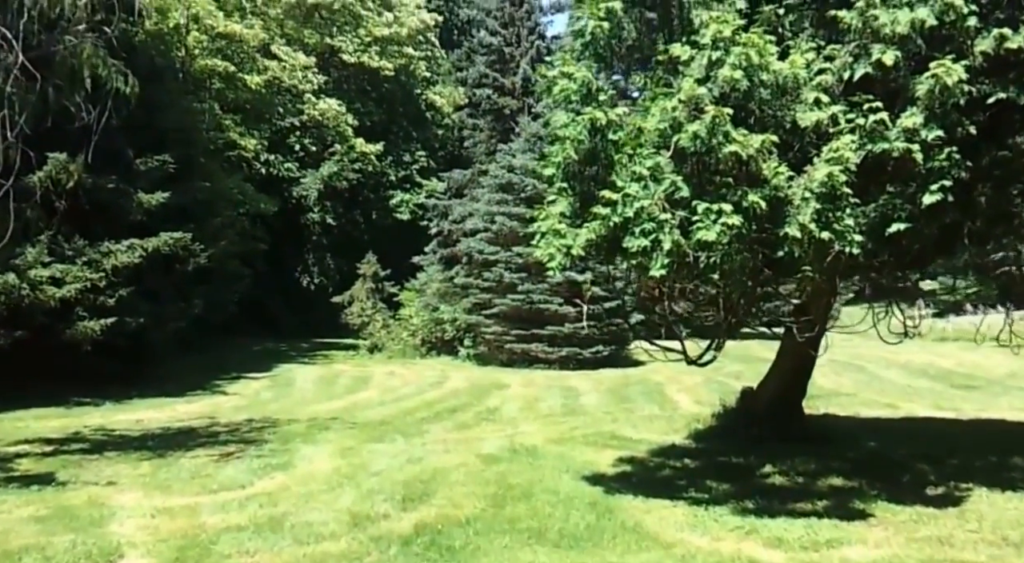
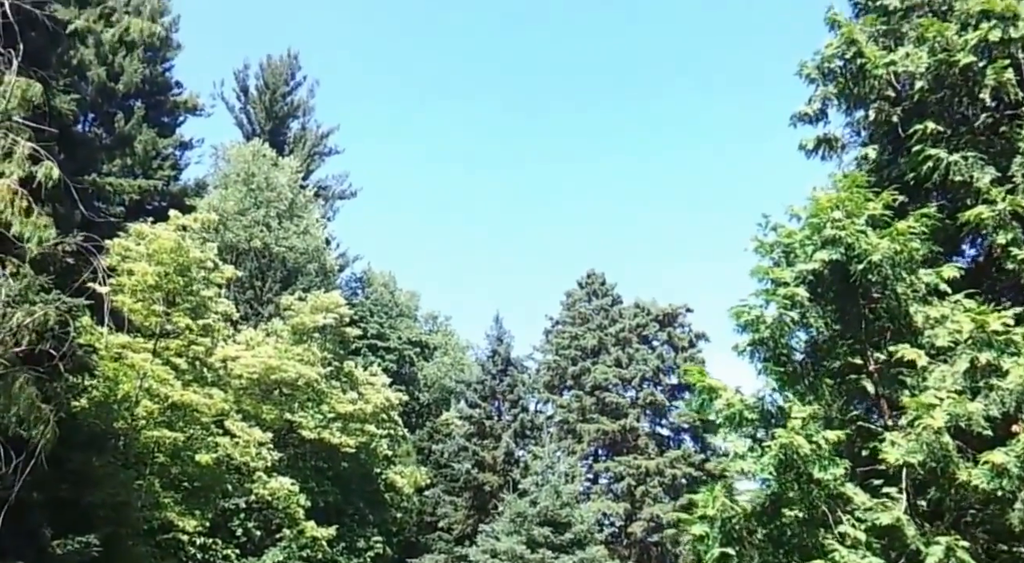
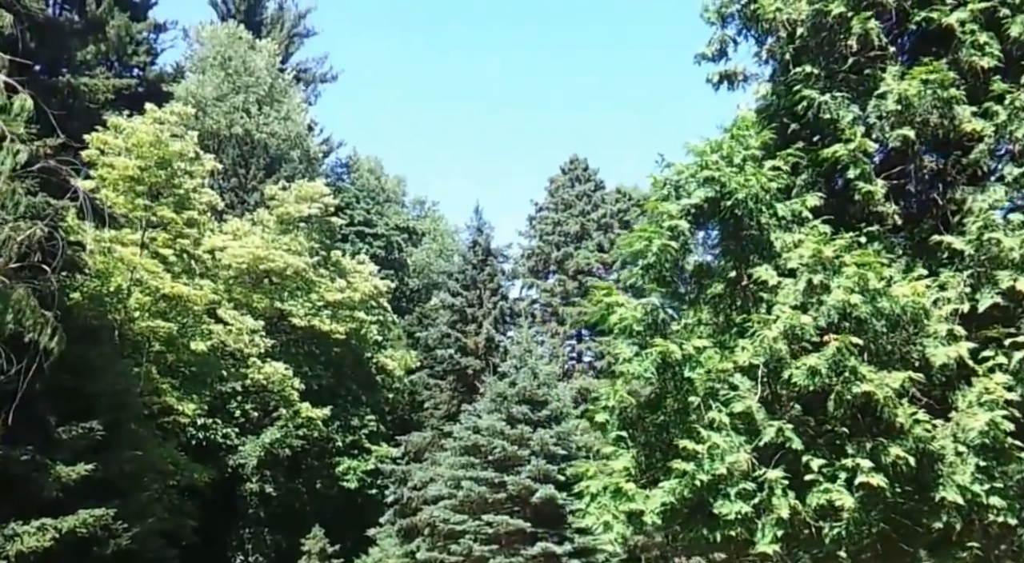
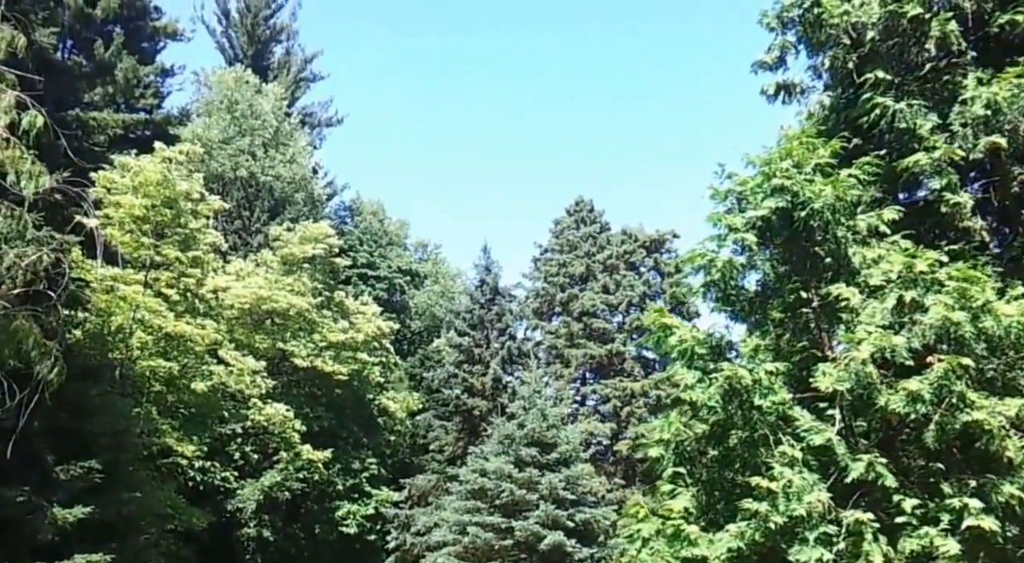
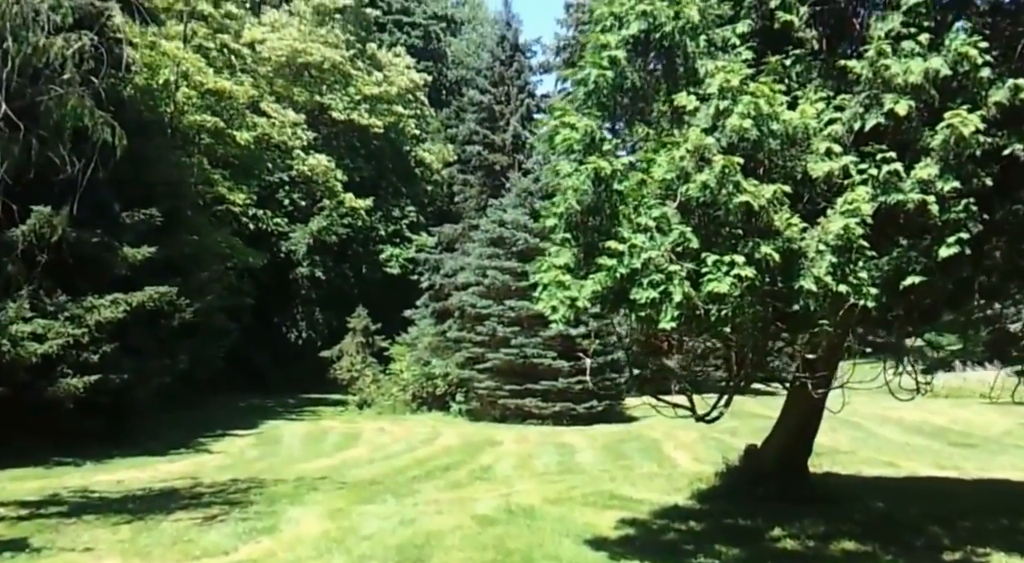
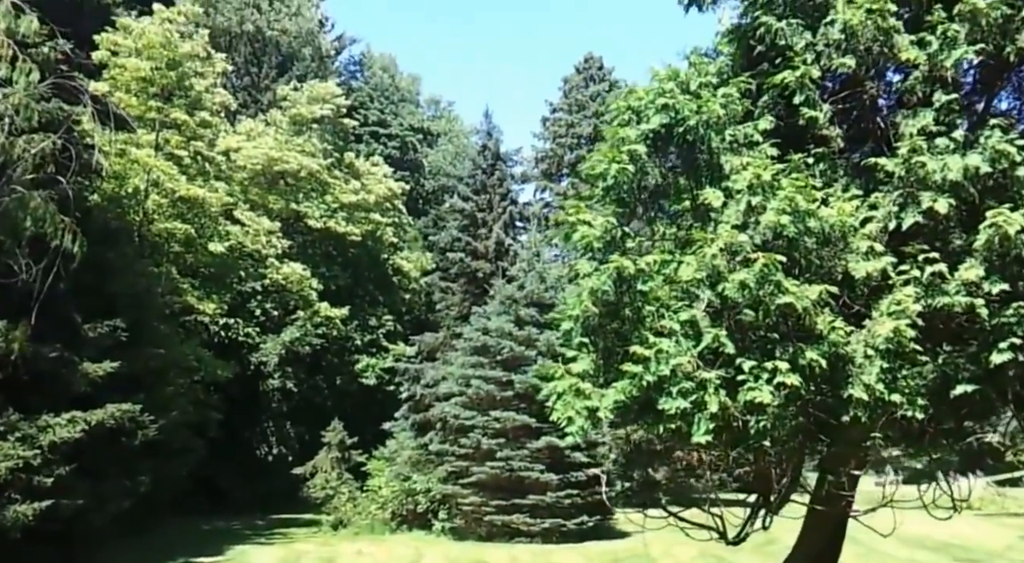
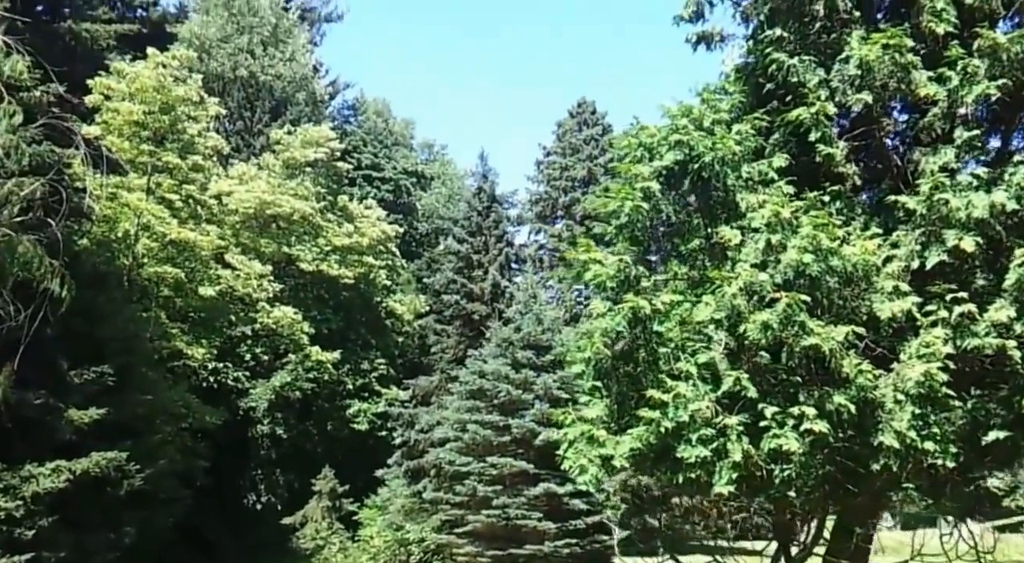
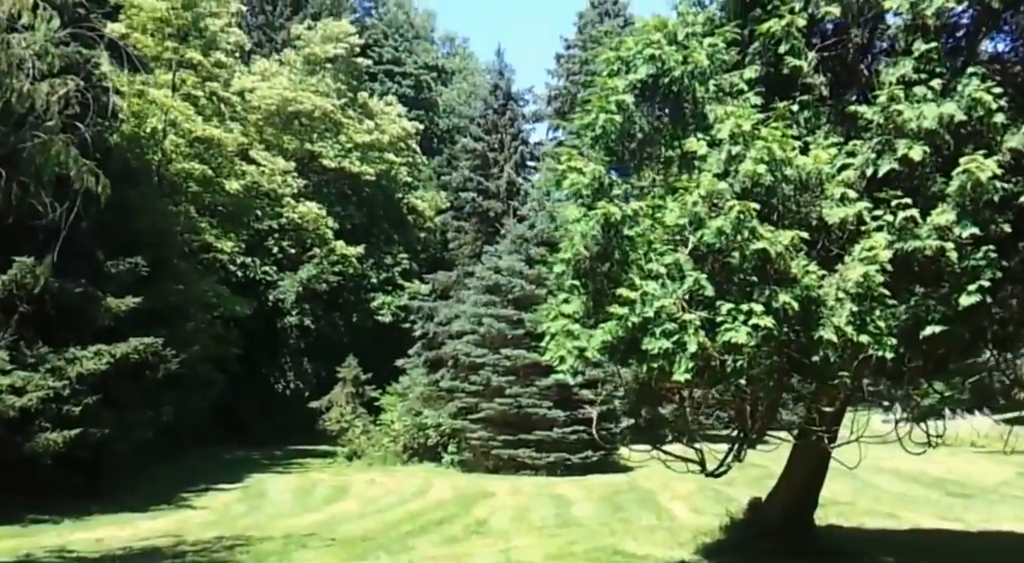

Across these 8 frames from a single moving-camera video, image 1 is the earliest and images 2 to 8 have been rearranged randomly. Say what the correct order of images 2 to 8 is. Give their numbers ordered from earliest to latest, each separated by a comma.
5, 8, 6, 7, 3, 4, 2
